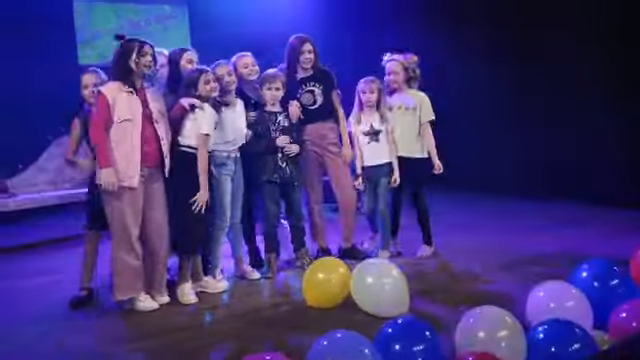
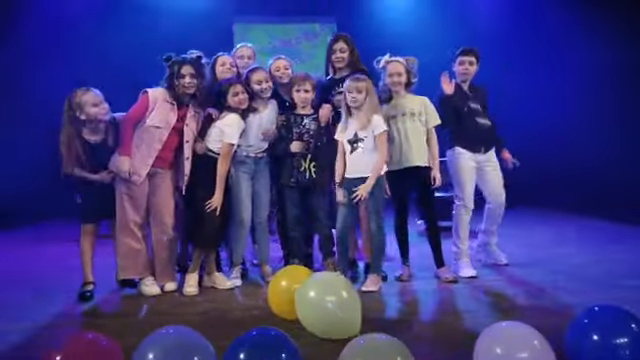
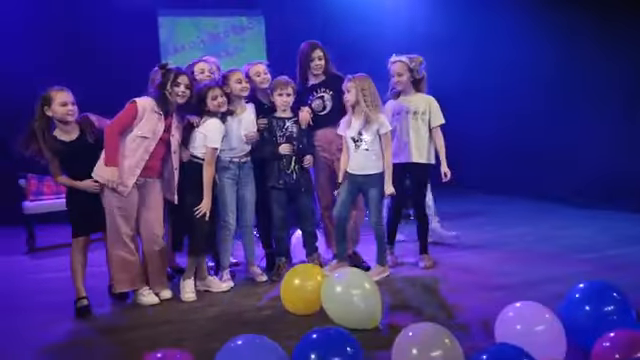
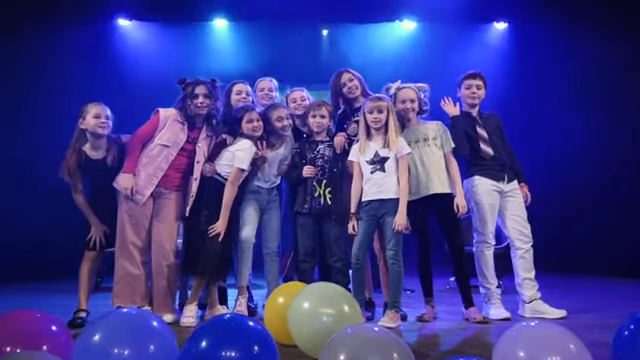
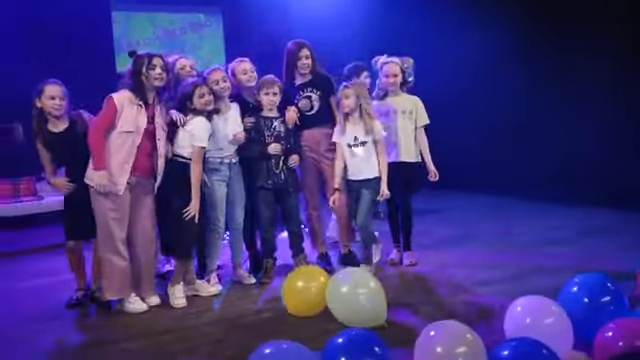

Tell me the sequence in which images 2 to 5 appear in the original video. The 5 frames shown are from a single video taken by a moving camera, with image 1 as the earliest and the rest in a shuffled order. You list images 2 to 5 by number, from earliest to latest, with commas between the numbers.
5, 3, 2, 4
